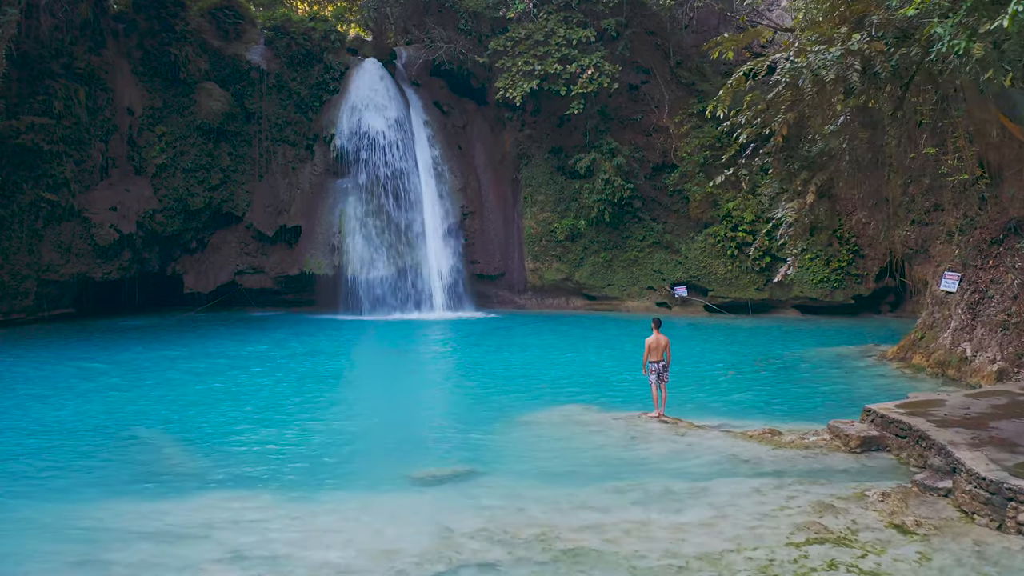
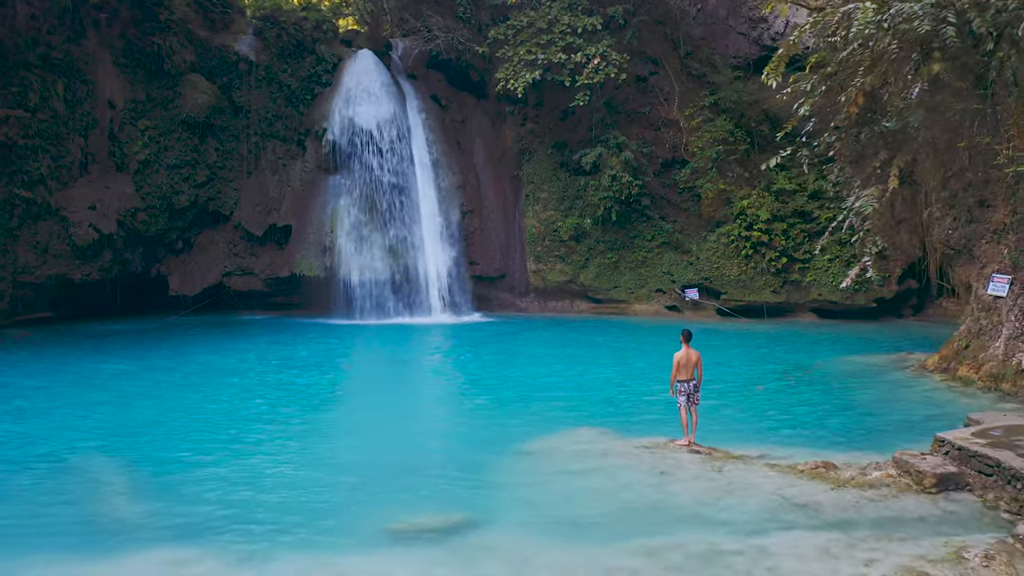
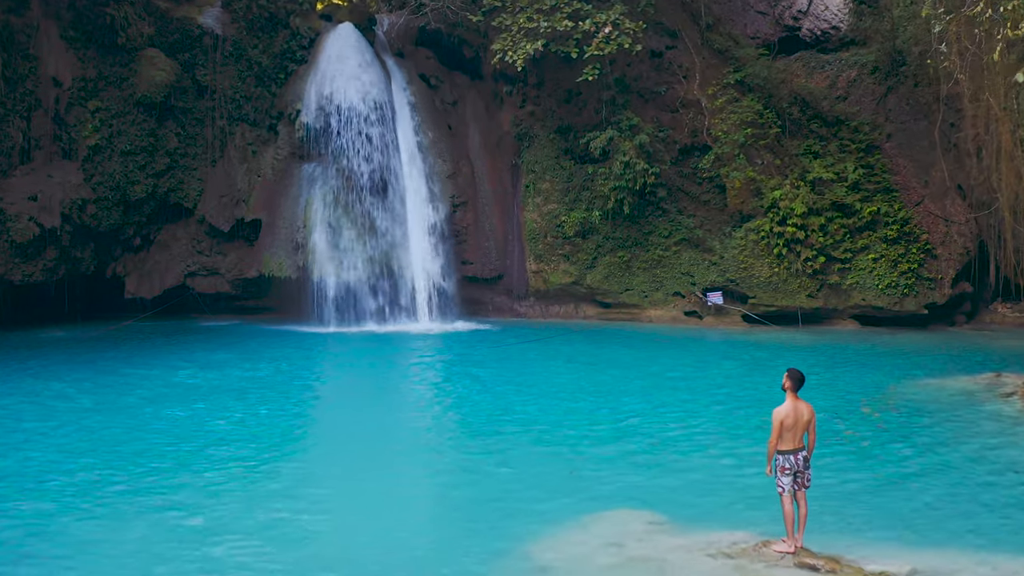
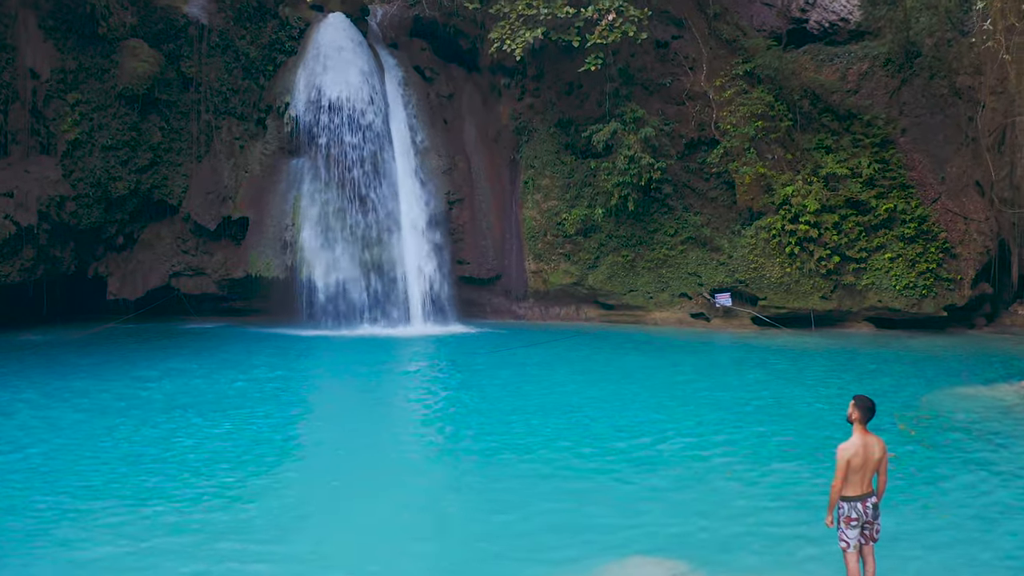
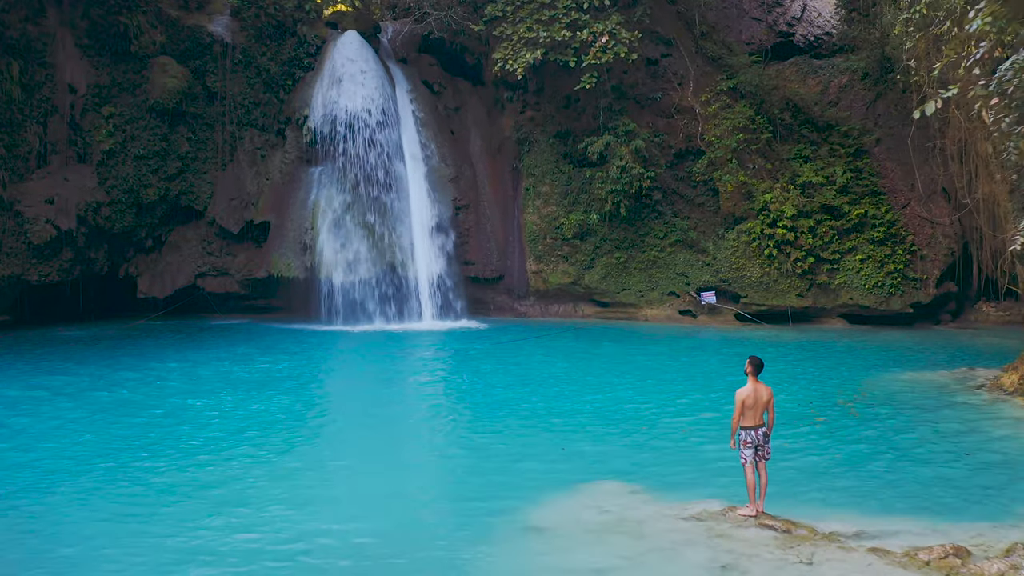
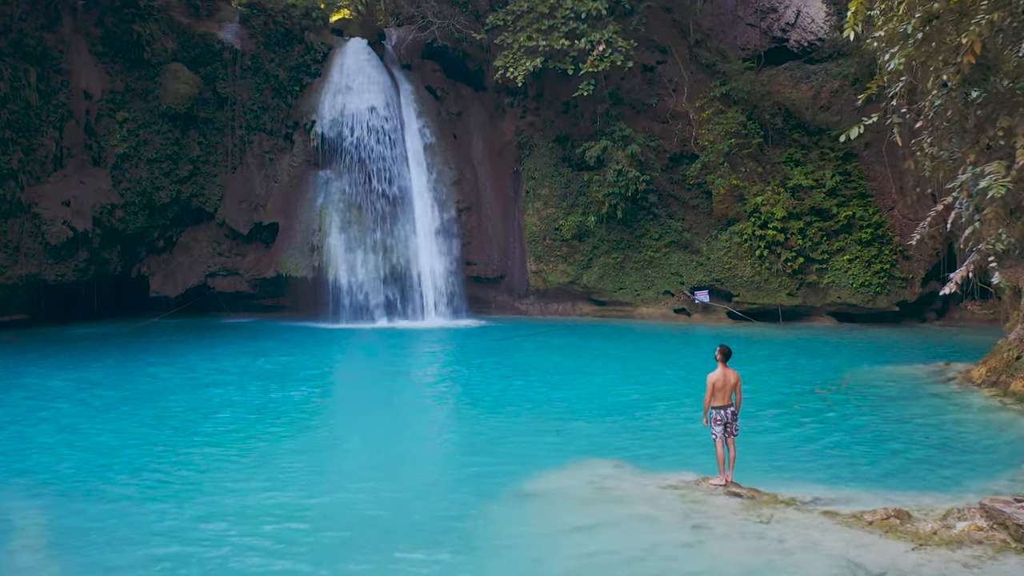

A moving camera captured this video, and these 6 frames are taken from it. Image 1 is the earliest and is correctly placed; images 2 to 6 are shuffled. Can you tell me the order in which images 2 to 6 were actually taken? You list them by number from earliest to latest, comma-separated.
2, 6, 5, 3, 4
